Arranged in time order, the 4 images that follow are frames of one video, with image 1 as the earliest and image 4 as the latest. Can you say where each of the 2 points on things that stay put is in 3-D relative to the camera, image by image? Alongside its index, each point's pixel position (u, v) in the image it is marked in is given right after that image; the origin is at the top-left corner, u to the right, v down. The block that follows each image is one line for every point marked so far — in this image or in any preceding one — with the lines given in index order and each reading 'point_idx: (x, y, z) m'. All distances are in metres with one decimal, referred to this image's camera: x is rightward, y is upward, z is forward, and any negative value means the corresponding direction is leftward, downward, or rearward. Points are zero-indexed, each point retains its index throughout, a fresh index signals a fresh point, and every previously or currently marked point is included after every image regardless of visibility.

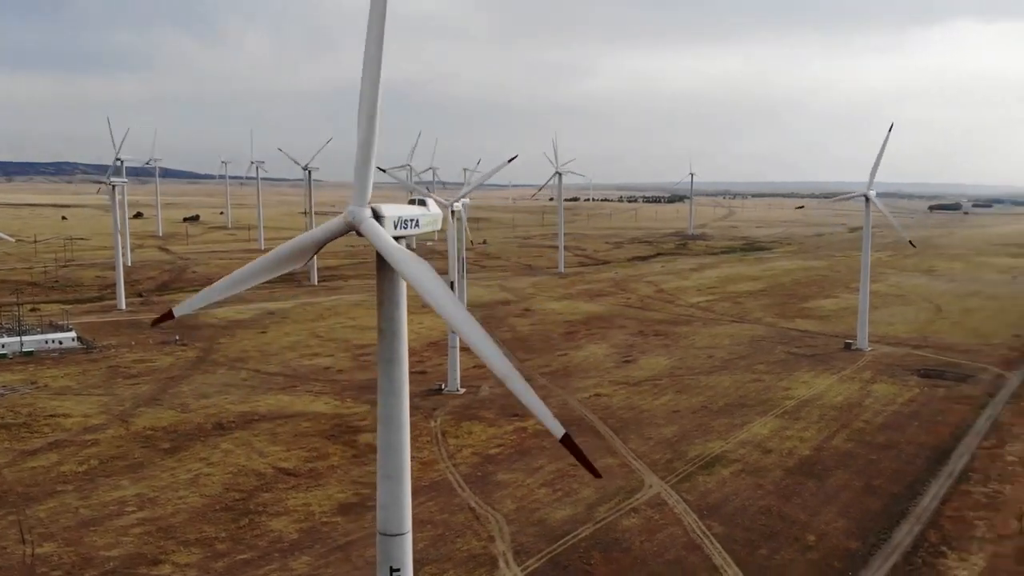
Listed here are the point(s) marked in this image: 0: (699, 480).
0: (+3.8, -3.9, +19.7) m
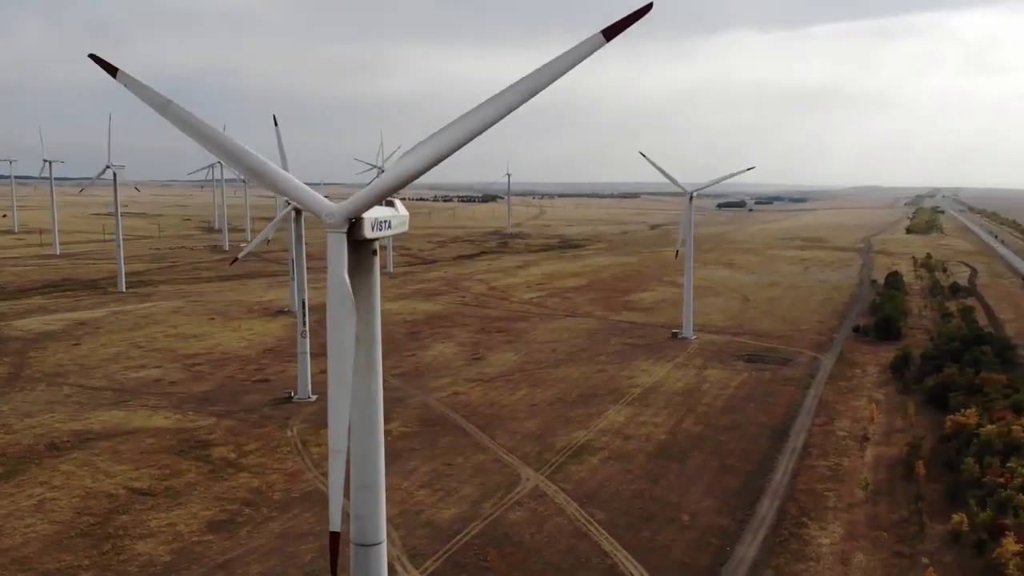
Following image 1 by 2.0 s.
0: (+1.3, -3.8, +20.2) m
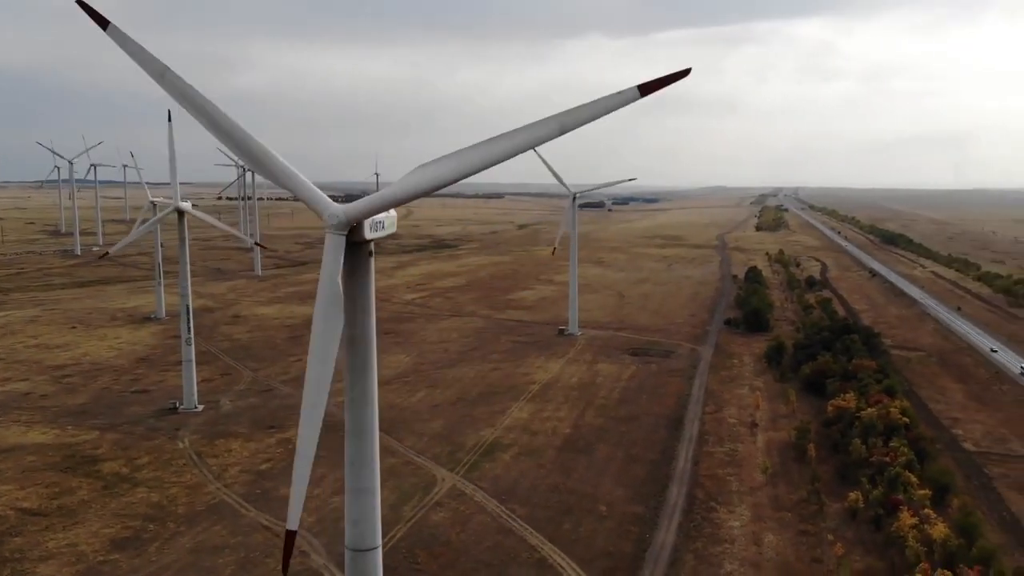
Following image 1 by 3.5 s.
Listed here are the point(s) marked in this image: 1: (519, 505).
0: (-0.5, -3.7, +20.4) m
1: (+0.1, -4.1, +18.5) m
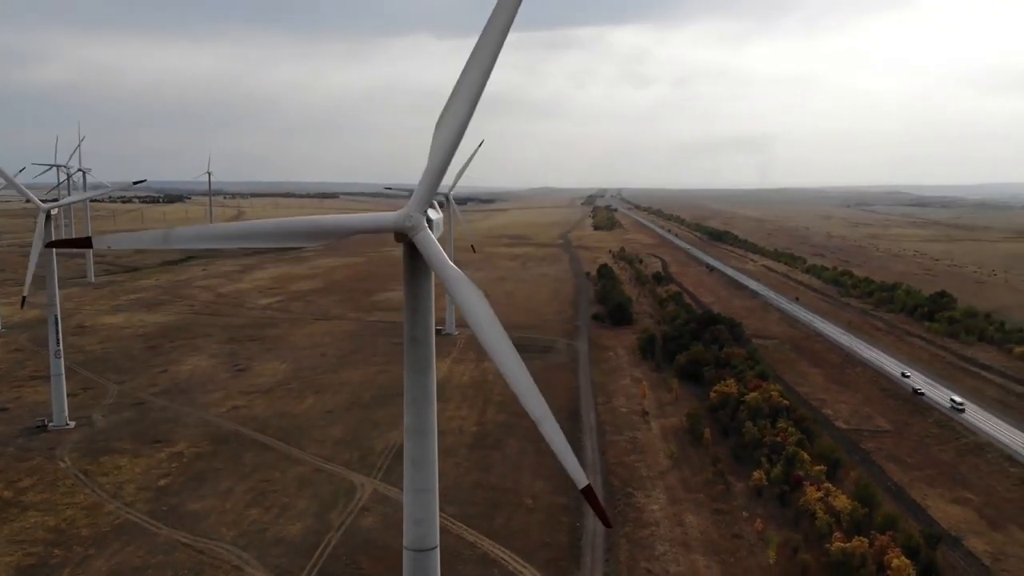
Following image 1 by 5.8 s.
0: (-2.3, -3.8, +20.3) m
1: (-1.2, -4.1, +18.7) m
